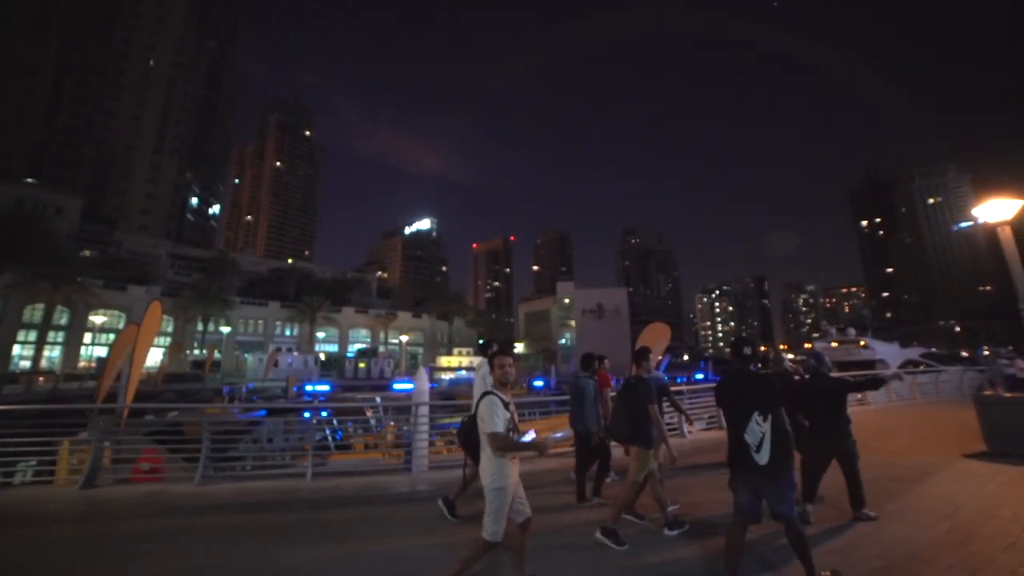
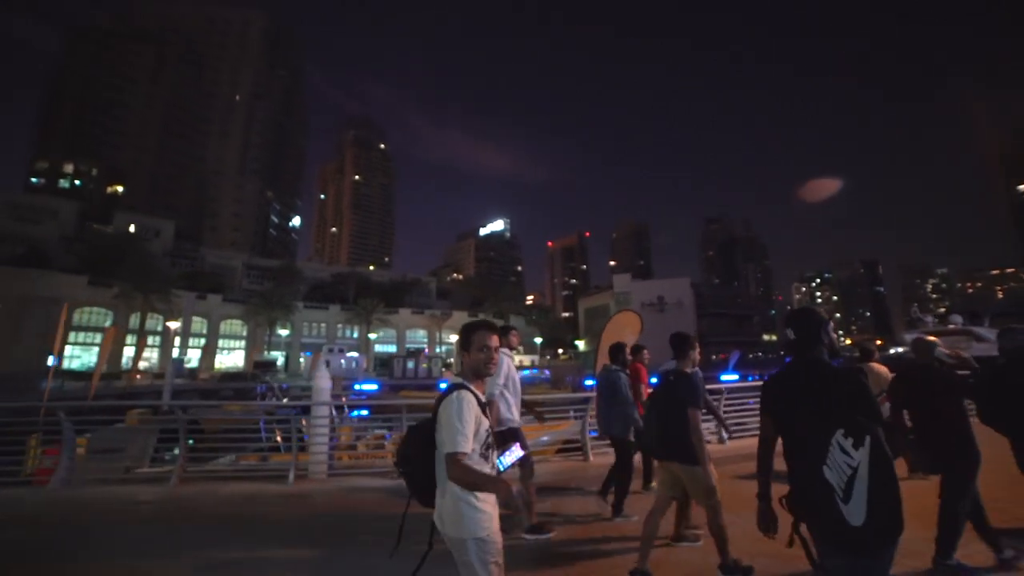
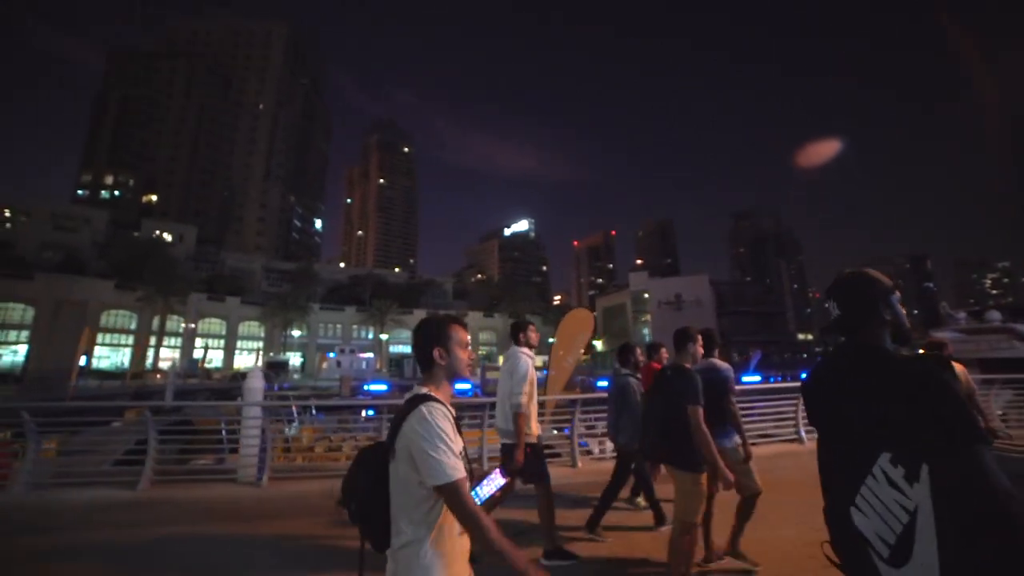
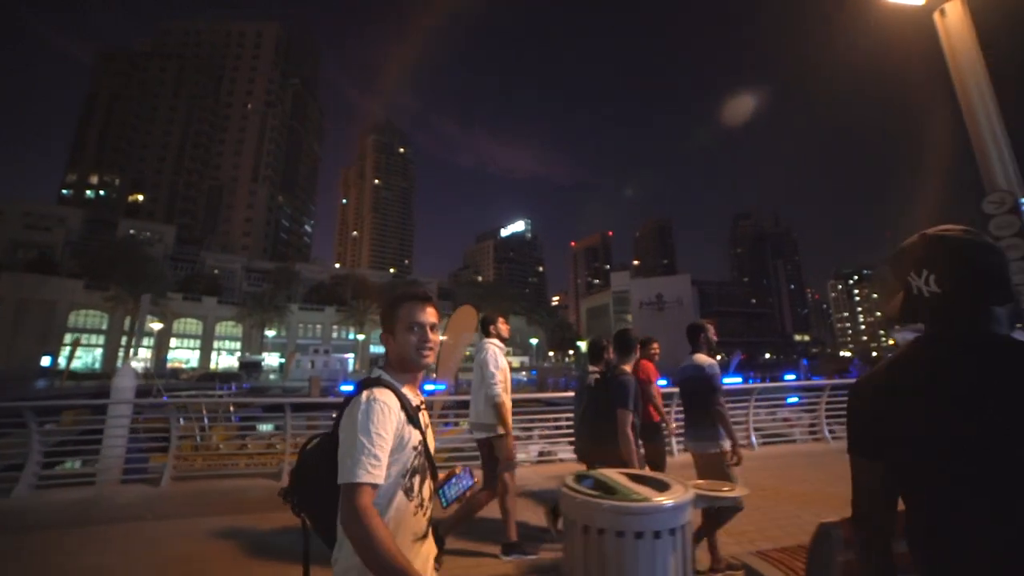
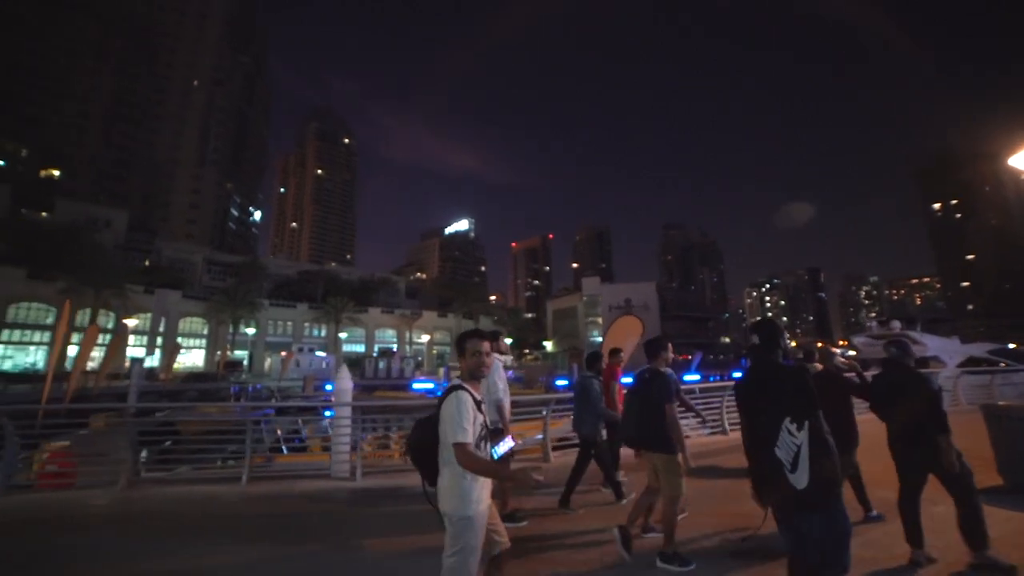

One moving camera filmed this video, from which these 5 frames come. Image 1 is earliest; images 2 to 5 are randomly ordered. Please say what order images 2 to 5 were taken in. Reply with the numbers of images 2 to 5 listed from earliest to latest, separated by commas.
5, 2, 3, 4
